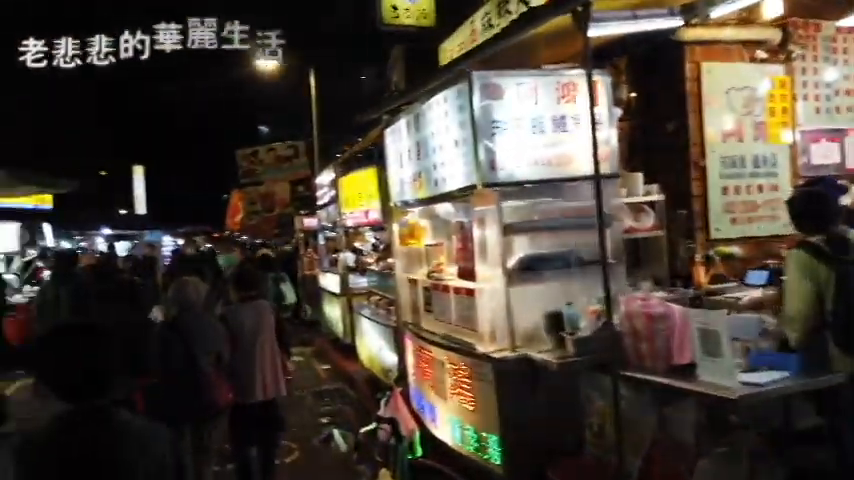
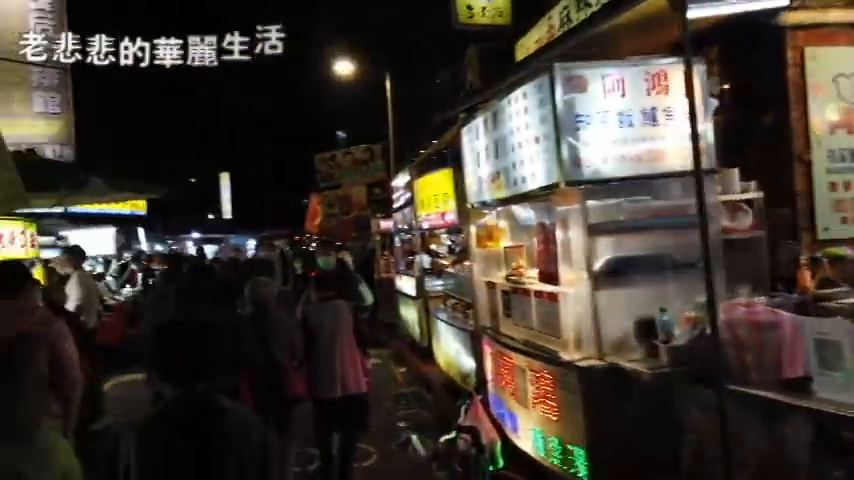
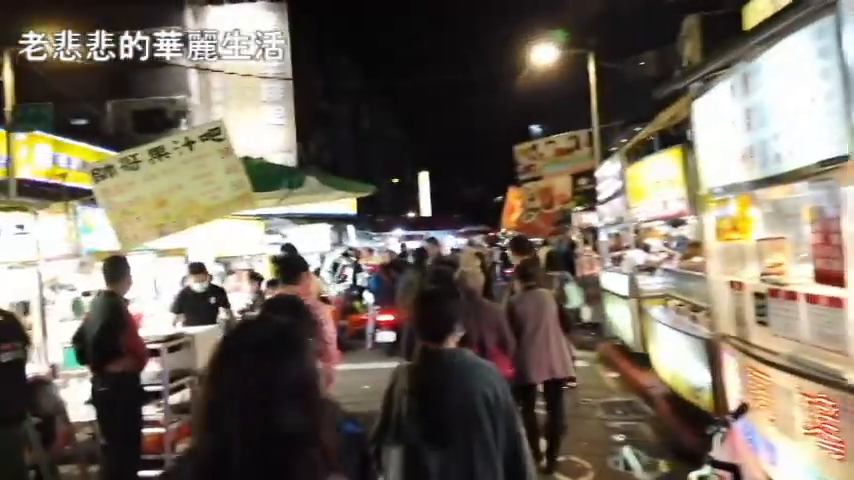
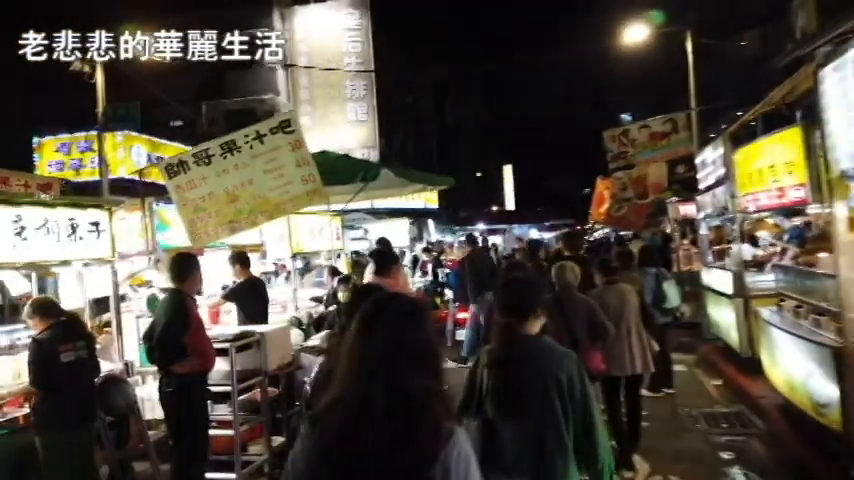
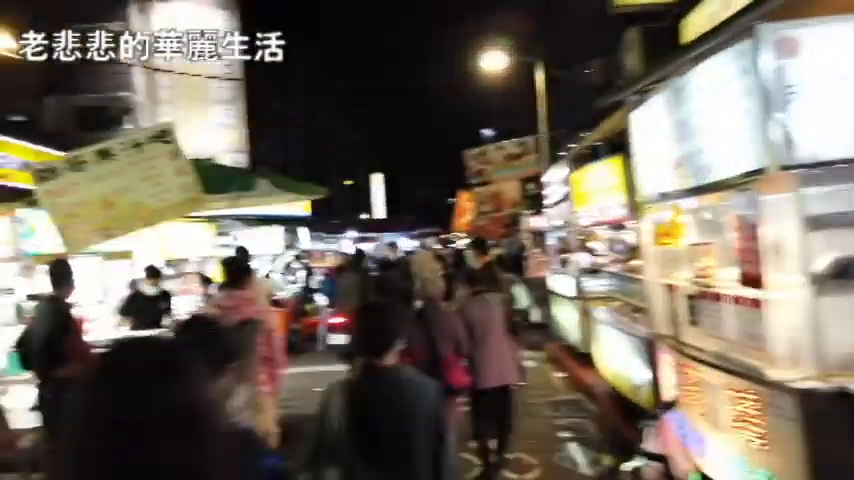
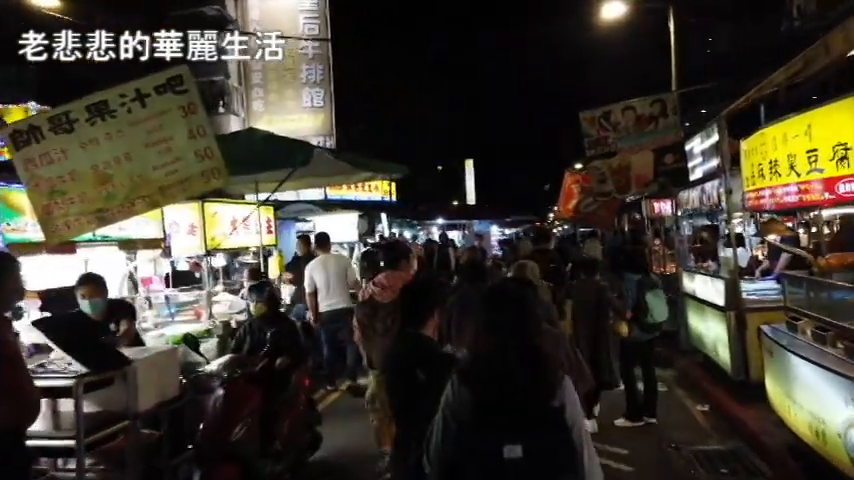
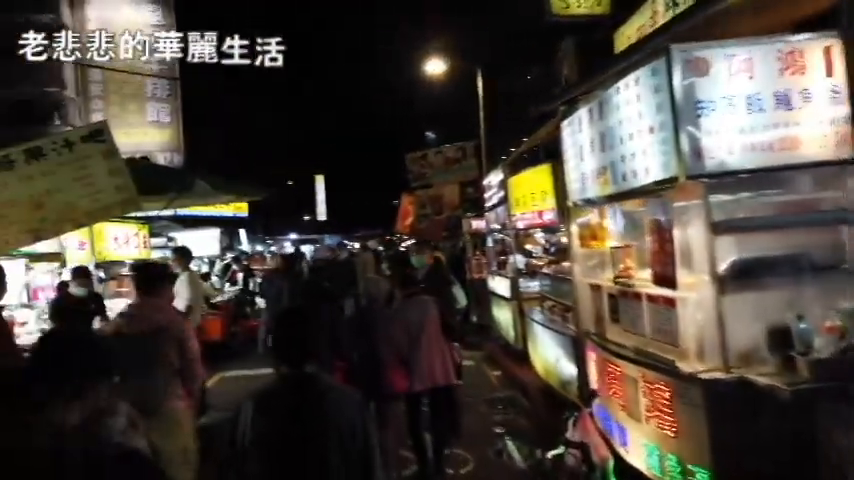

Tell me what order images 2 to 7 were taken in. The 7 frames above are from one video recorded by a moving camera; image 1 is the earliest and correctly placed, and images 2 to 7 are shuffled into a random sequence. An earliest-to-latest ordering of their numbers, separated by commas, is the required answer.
2, 7, 5, 3, 4, 6
